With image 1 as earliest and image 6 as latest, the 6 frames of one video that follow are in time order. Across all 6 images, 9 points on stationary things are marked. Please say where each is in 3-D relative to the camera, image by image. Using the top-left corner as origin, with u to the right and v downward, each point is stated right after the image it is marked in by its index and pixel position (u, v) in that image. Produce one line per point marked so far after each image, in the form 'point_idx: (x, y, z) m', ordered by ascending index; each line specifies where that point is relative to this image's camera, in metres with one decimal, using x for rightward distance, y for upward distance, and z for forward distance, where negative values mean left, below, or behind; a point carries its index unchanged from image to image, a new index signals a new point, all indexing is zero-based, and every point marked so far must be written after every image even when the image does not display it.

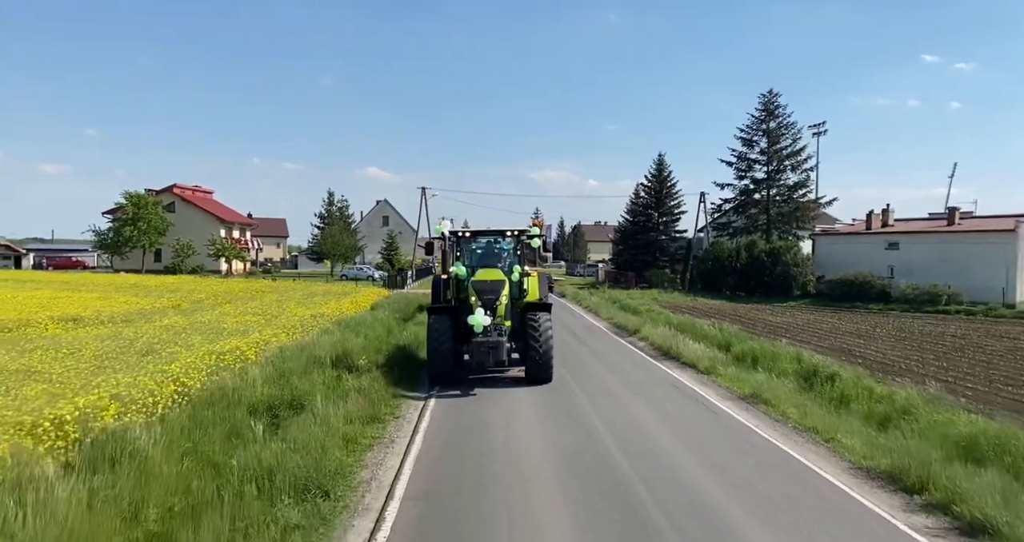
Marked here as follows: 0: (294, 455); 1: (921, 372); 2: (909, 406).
0: (-2.3, -2.0, +8.8) m
1: (+8.1, -2.0, +17.8) m
2: (+5.5, -1.8, +12.1) m
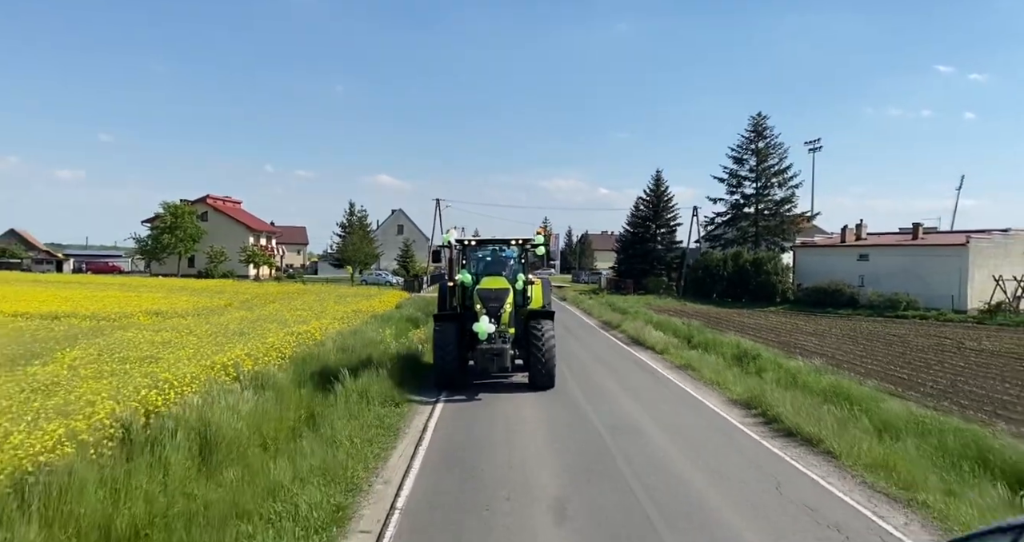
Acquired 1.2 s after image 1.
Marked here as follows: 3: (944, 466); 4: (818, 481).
0: (-2.3, -2.0, +13.9) m
1: (+8.1, -2.2, +22.8) m
2: (+5.5, -1.9, +17.1) m
3: (+4.5, -2.0, +8.7) m
4: (+3.0, -2.0, +8.5) m
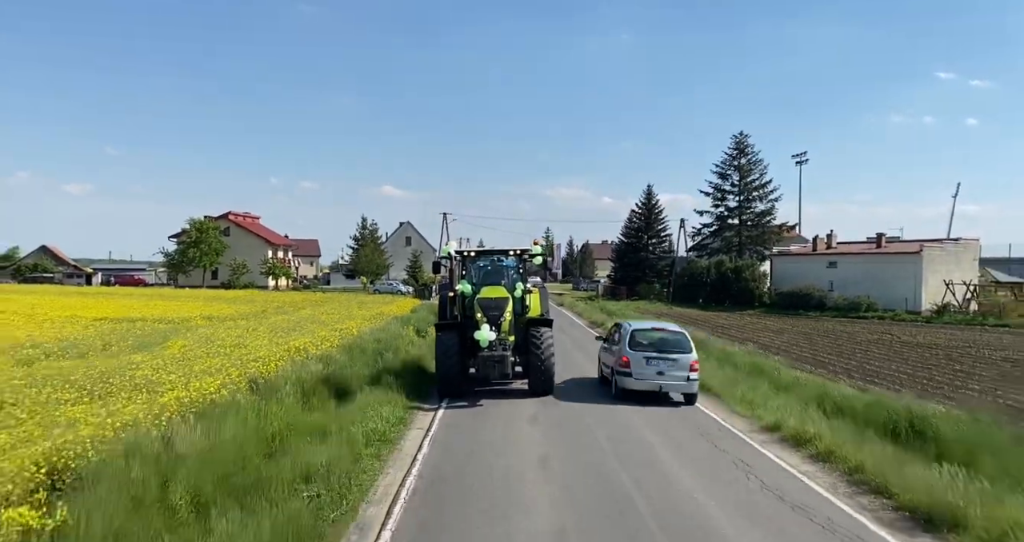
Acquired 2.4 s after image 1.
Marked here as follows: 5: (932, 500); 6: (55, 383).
0: (-2.4, -2.2, +18.9) m
1: (+8.1, -2.3, +27.7) m
2: (+5.4, -2.0, +22.1) m
3: (+4.4, -2.0, +13.7) m
4: (+2.9, -2.1, +13.5) m
5: (+3.5, -1.9, +7.6) m
6: (-7.2, -1.7, +14.1) m
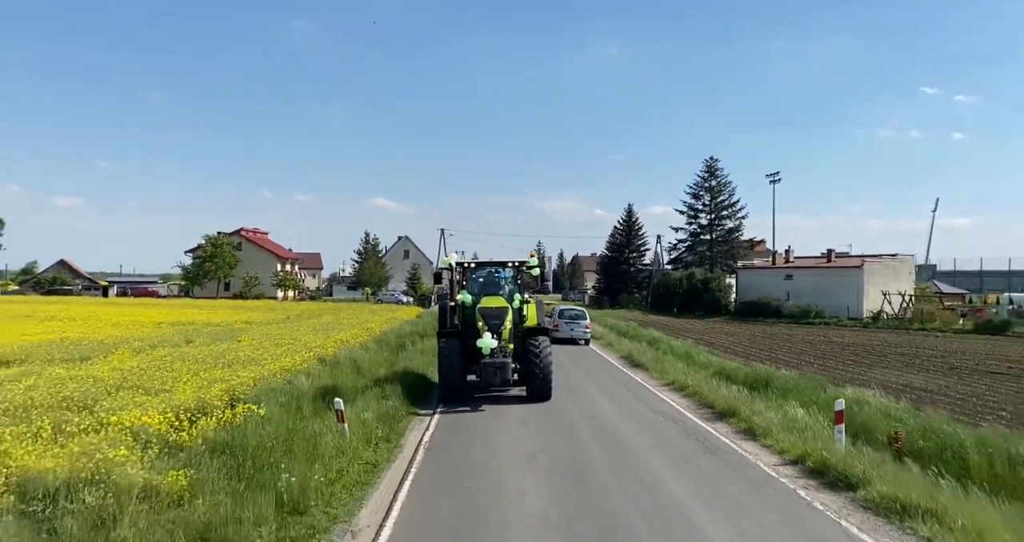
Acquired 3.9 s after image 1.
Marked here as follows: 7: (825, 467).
0: (-2.7, -2.5, +25.3) m
1: (+7.8, -2.8, +34.2) m
2: (+5.1, -2.4, +28.6) m
3: (+4.2, -2.3, +20.2) m
4: (+2.7, -2.3, +19.9) m
5: (+3.4, -2.1, +14.1) m
6: (-7.4, -2.0, +20.4) m
7: (+3.3, -2.1, +9.5) m
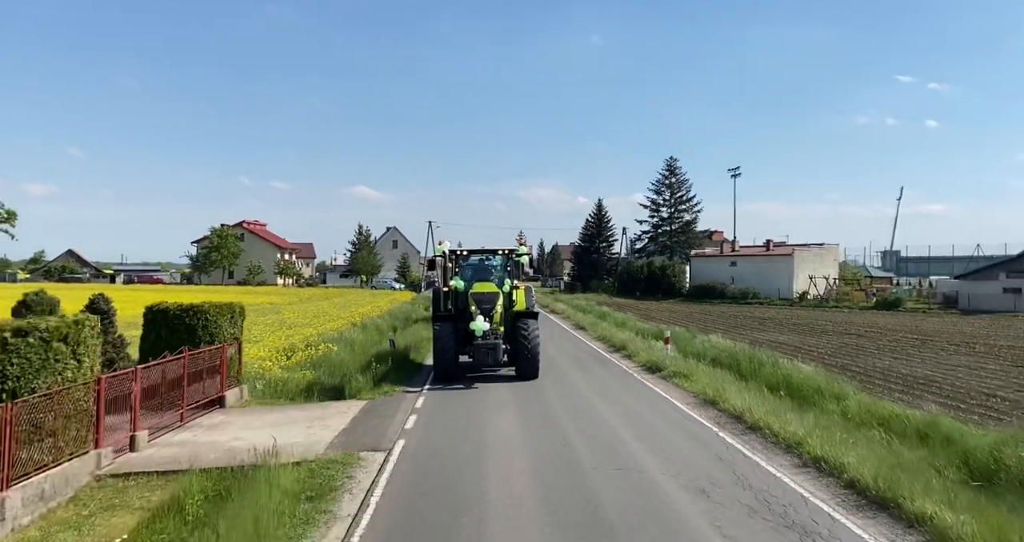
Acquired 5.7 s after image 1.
0: (-3.5, -2.1, +33.5) m
1: (+6.8, -2.2, +42.6) m
2: (+4.3, -1.9, +36.9) m
3: (+3.5, -1.9, +28.5) m
4: (+2.0, -2.0, +28.2) m
5: (+2.8, -1.8, +22.3) m
6: (-8.1, -1.7, +28.5) m
7: (+2.8, -1.9, +17.8) m
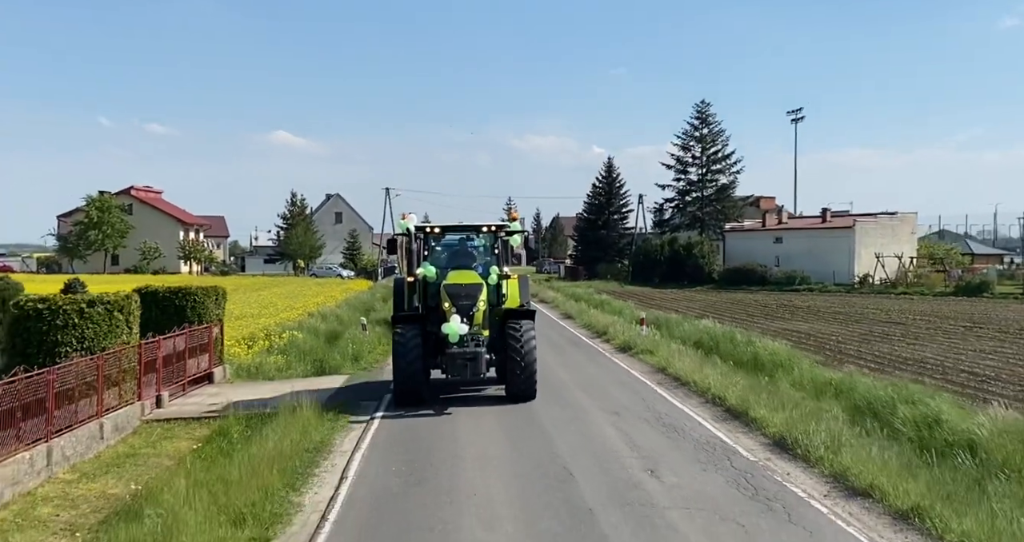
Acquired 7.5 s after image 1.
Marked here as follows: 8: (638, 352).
0: (-4.3, -1.5, +34.1) m
1: (+5.7, -1.4, +43.4) m
2: (+3.3, -1.3, +37.7) m
3: (+2.7, -1.4, +29.2) m
4: (+1.3, -1.5, +28.9) m
5: (+2.2, -1.4, +23.1) m
6: (-8.8, -1.2, +29.0) m
7: (+2.3, -1.5, +18.5) m
8: (+2.4, -1.6, +16.6) m
